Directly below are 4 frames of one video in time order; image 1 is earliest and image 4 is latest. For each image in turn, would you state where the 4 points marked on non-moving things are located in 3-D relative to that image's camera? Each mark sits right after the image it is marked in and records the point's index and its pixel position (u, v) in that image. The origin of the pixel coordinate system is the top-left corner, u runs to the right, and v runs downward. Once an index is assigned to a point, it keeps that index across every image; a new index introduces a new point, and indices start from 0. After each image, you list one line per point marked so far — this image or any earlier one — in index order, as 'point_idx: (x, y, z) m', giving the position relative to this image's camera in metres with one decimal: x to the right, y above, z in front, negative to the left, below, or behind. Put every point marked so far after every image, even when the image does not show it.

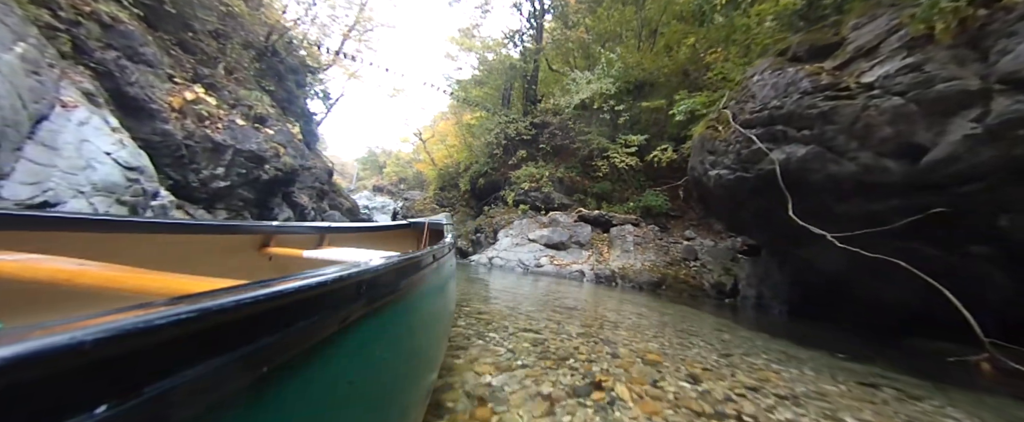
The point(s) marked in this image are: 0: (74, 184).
0: (-5.6, +0.3, +3.9) m
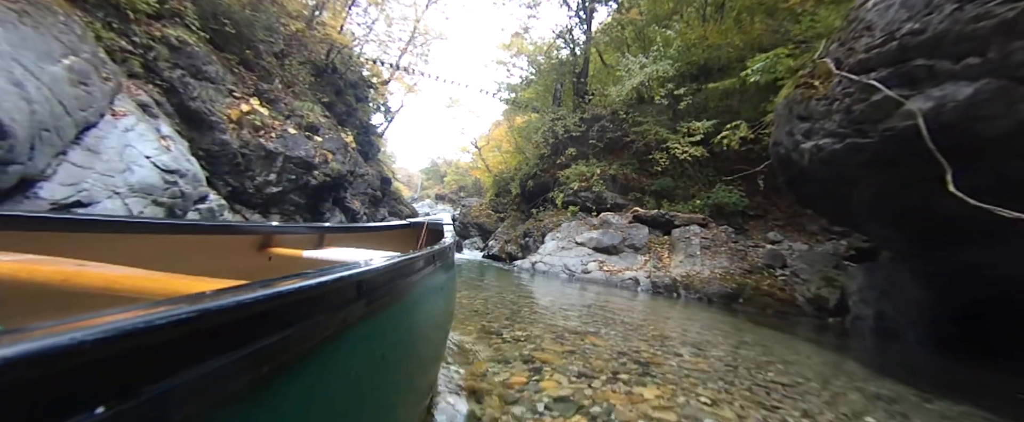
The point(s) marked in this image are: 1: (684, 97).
0: (-5.4, +0.3, +4.1) m
1: (+6.9, +4.6, +12.4) m
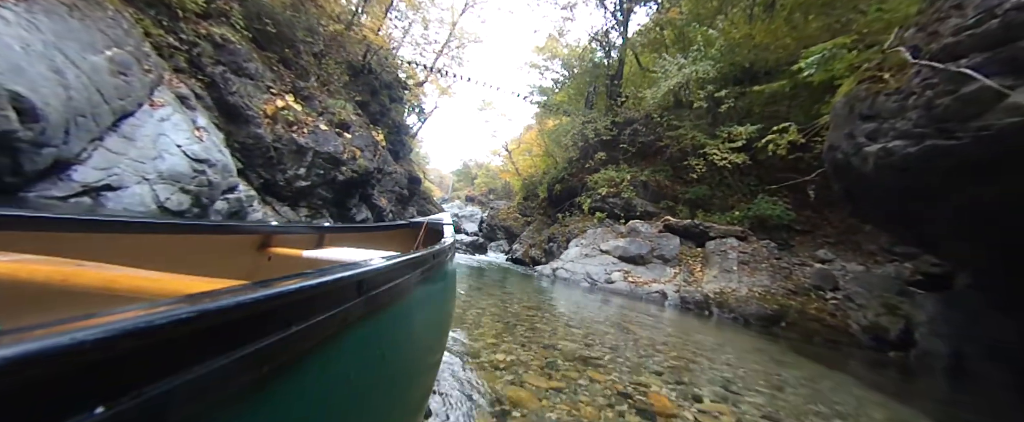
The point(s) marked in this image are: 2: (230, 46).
0: (-5.2, +0.6, +4.3) m
1: (+7.9, +4.1, +11.5) m
2: (-7.1, +4.1, +7.8) m
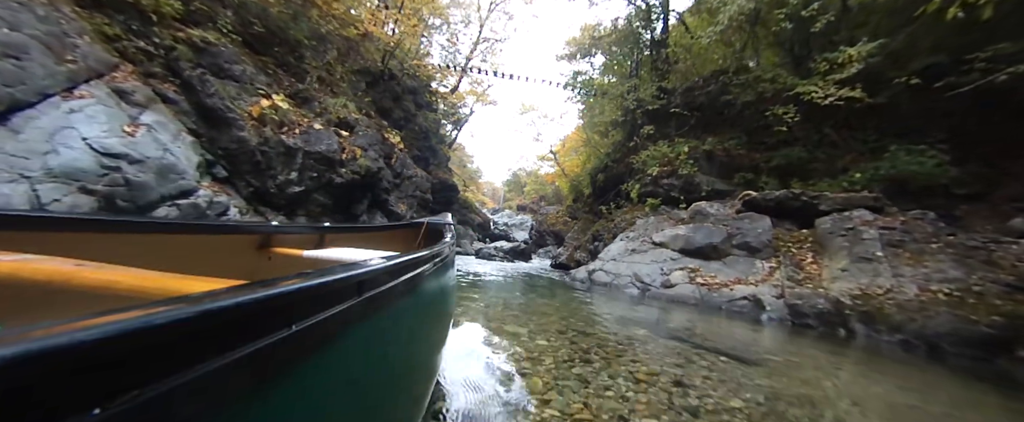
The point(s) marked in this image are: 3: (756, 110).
0: (-5.5, +0.5, +3.5) m
1: (+8.3, +5.0, +8.4) m
2: (-7.0, +3.8, +7.3) m
3: (+7.4, +3.1, +9.5) m
